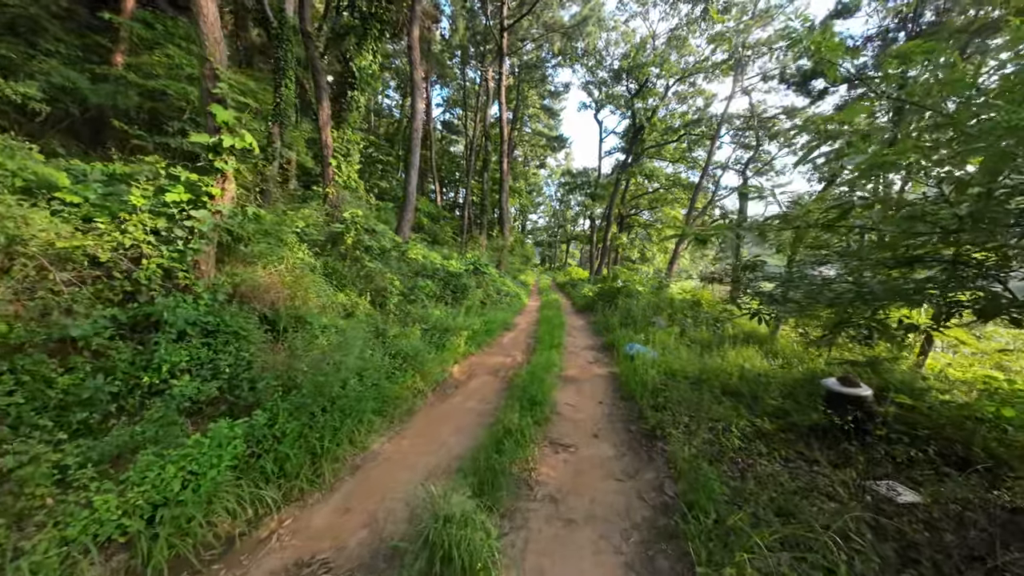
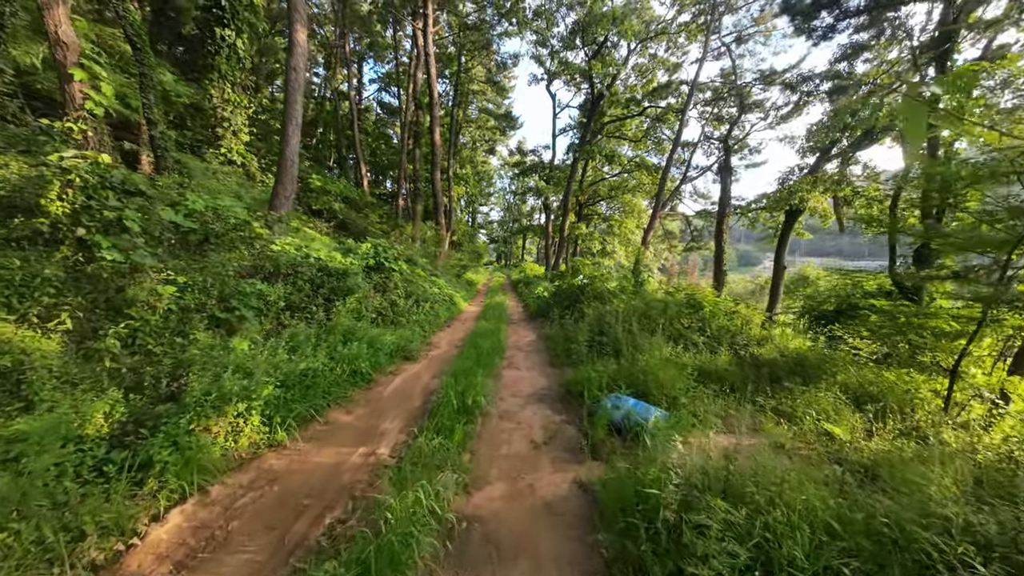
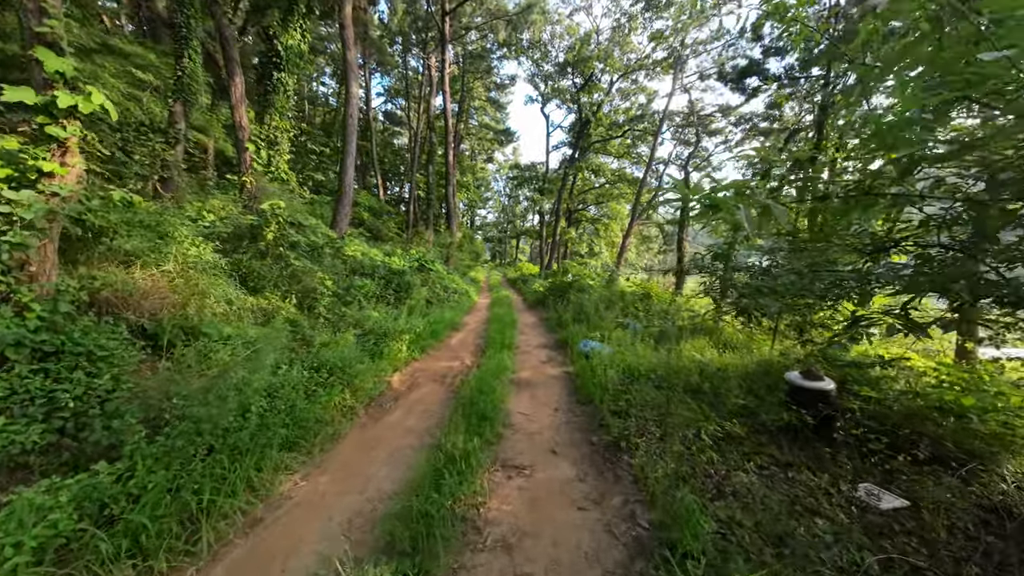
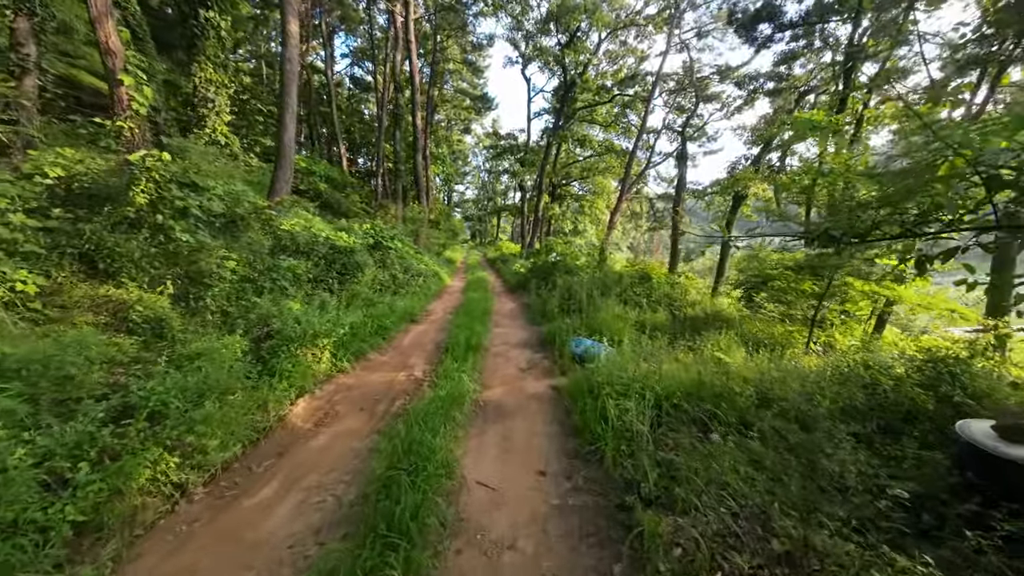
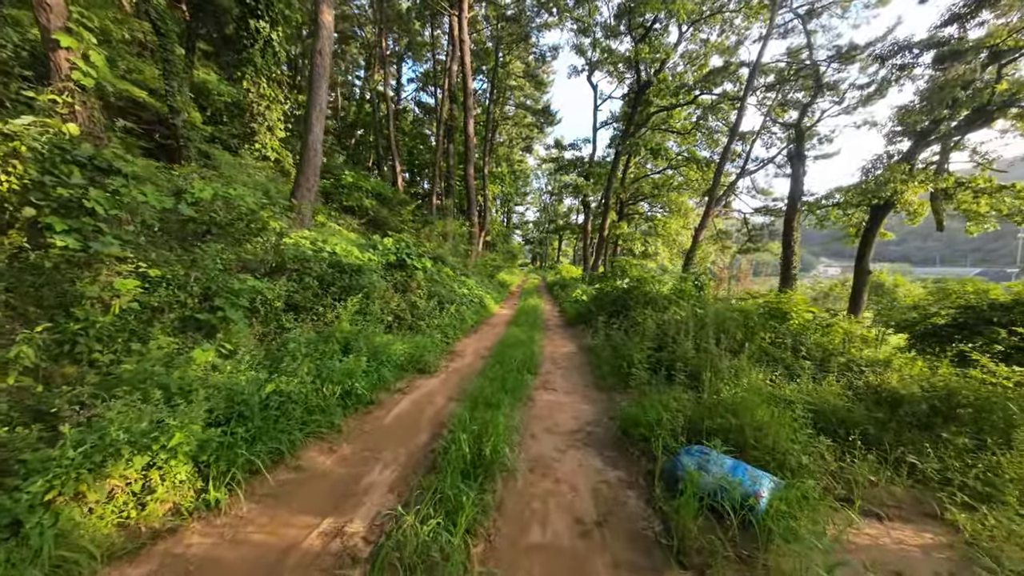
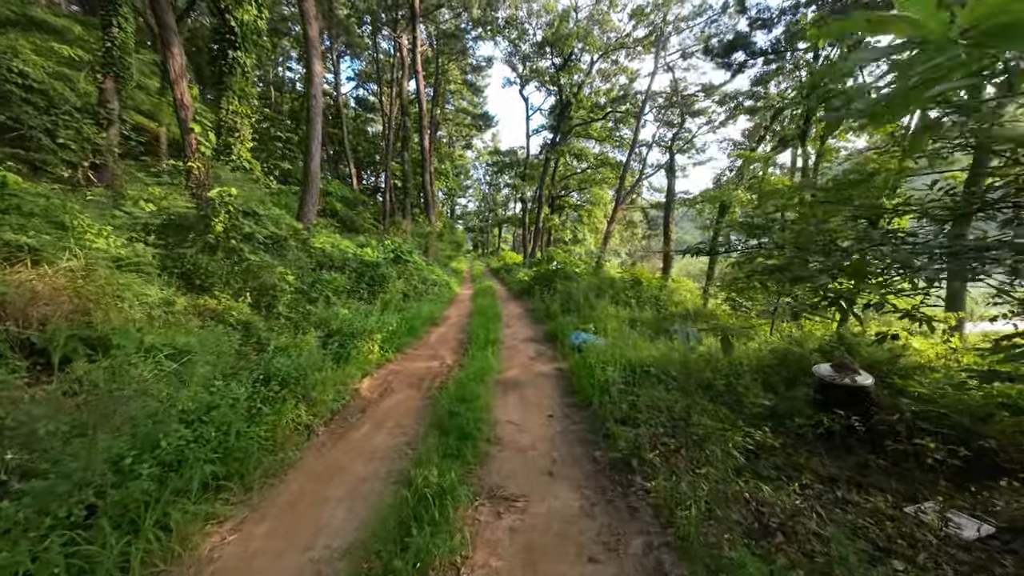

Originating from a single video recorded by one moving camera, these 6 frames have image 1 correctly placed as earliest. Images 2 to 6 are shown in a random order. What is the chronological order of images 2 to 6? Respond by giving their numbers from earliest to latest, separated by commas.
3, 6, 4, 2, 5
